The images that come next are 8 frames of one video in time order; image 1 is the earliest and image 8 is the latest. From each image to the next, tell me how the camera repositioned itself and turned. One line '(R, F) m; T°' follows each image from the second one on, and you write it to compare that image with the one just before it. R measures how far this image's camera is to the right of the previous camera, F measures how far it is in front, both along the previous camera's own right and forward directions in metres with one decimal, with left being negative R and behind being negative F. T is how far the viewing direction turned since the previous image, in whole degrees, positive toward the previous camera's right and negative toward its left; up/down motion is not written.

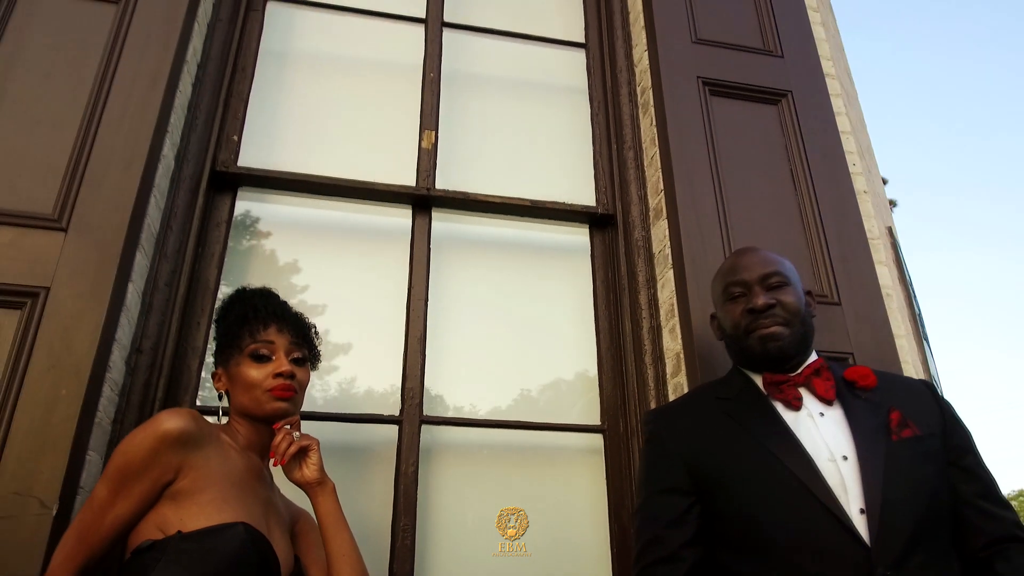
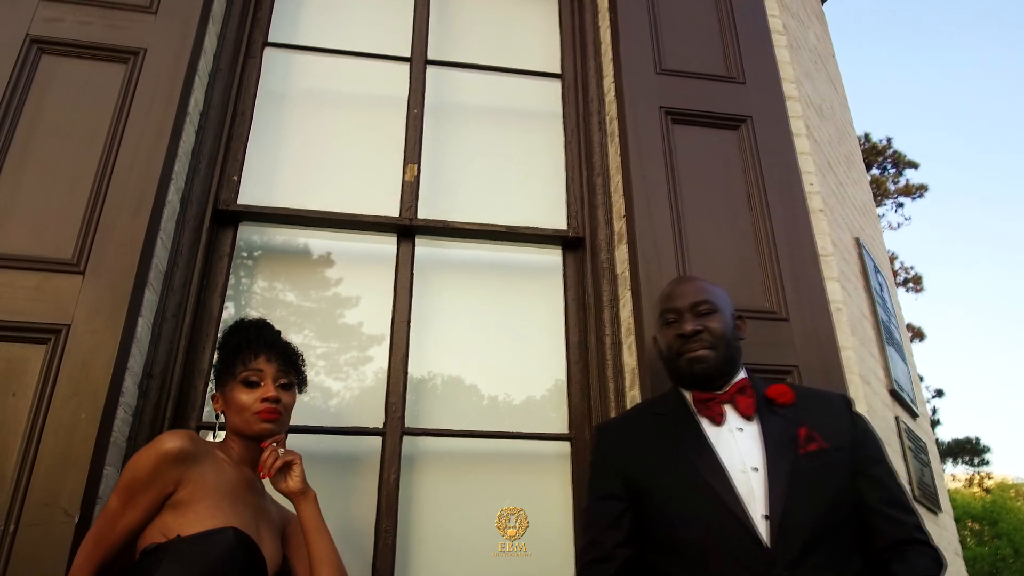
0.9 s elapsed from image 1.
(+0.2, -0.2) m; -3°
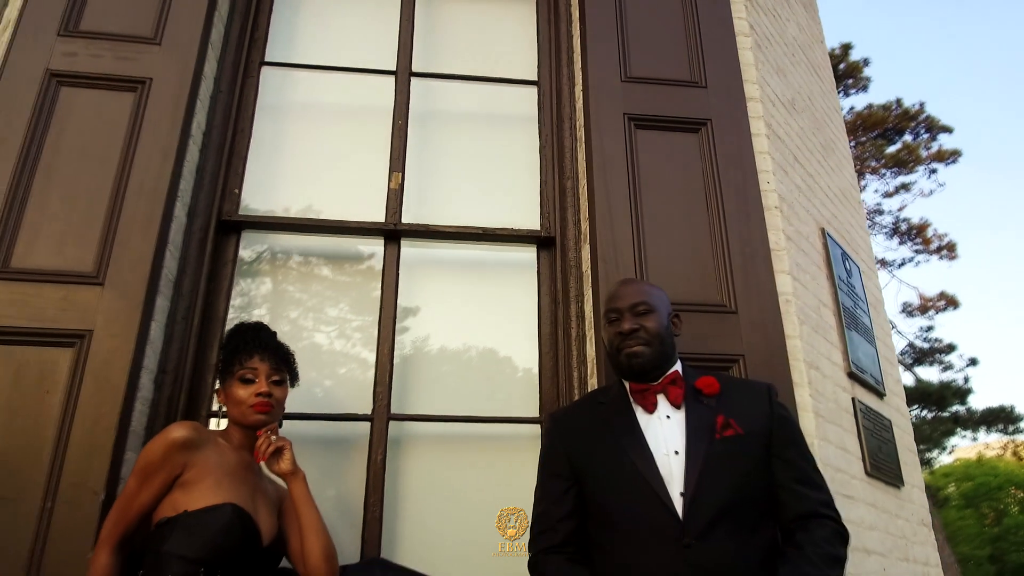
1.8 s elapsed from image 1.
(+0.2, -0.2) m; -3°
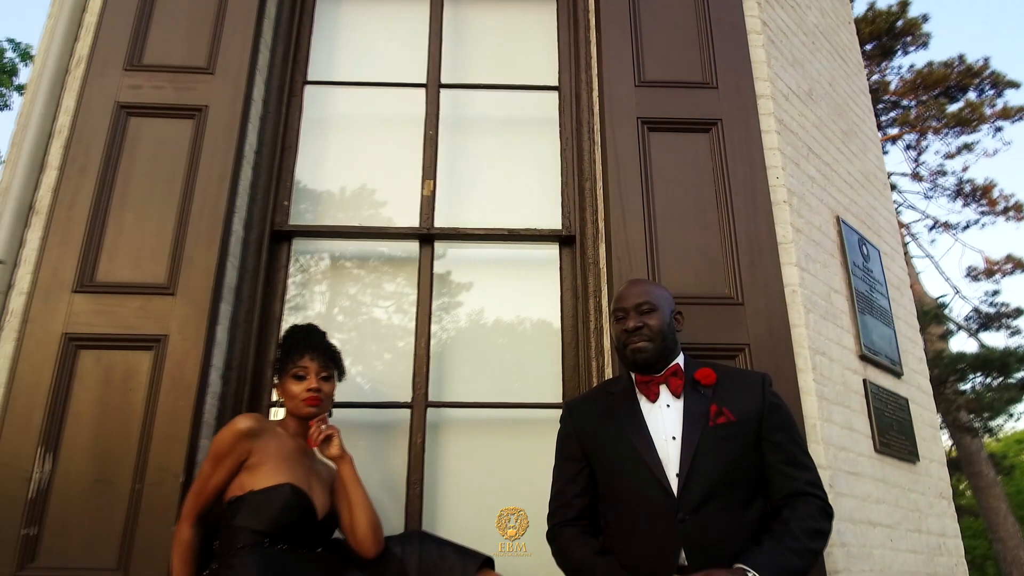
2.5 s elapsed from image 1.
(+0.1, -0.2) m; -4°
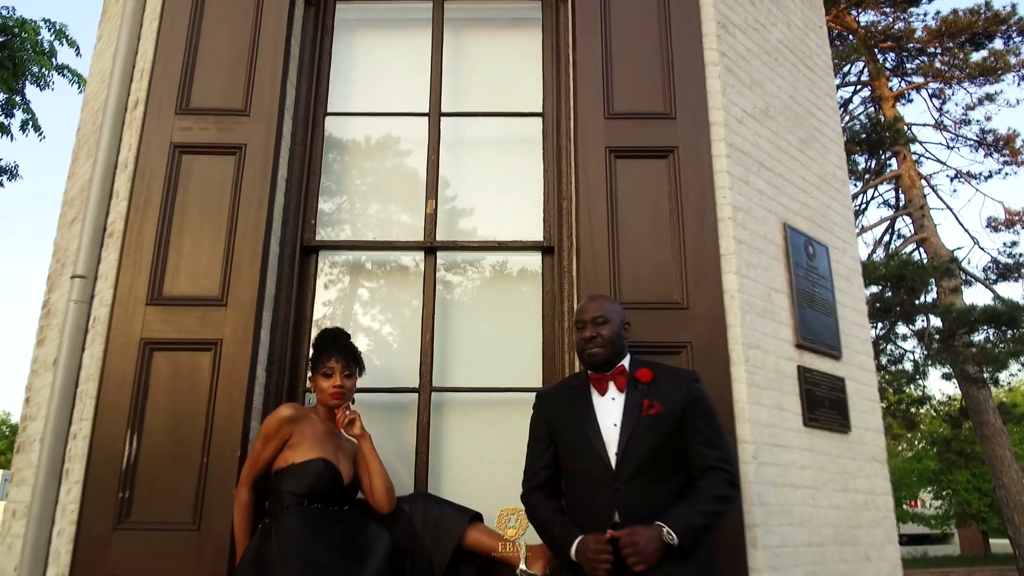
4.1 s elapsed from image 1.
(+0.2, -0.5) m; -2°
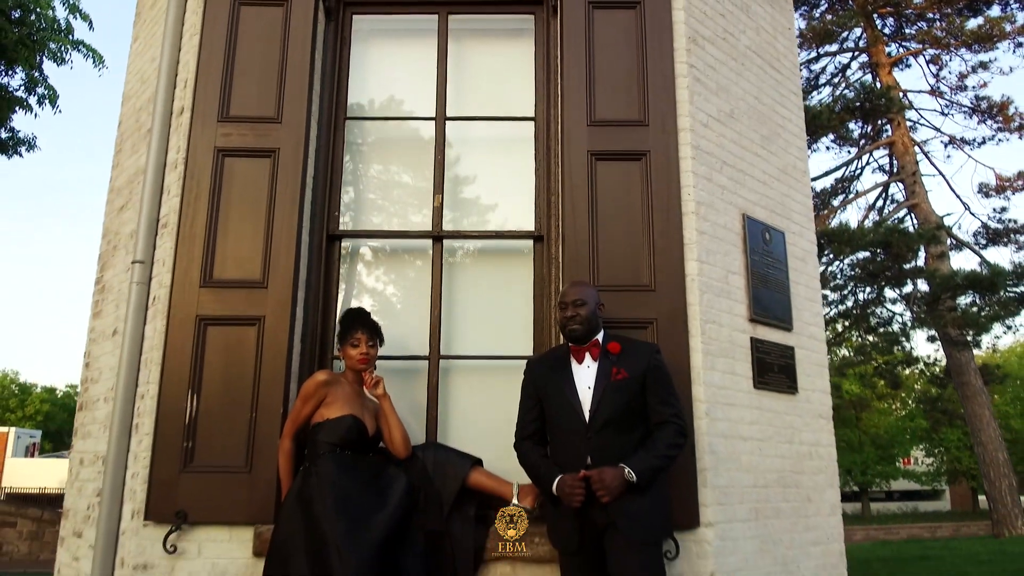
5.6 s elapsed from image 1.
(0.0, -0.6) m; 0°
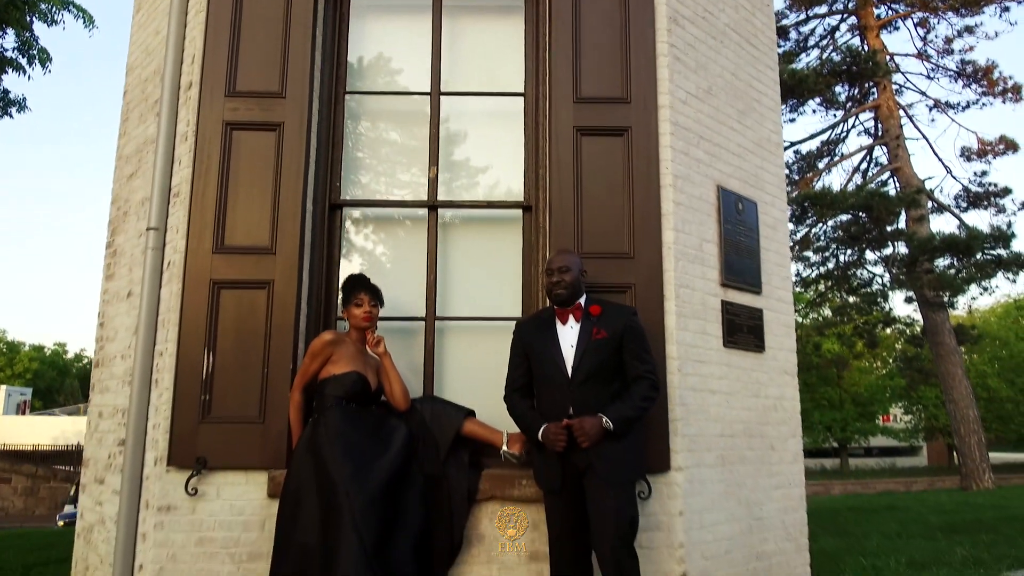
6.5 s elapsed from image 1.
(0.0, -0.3) m; +1°
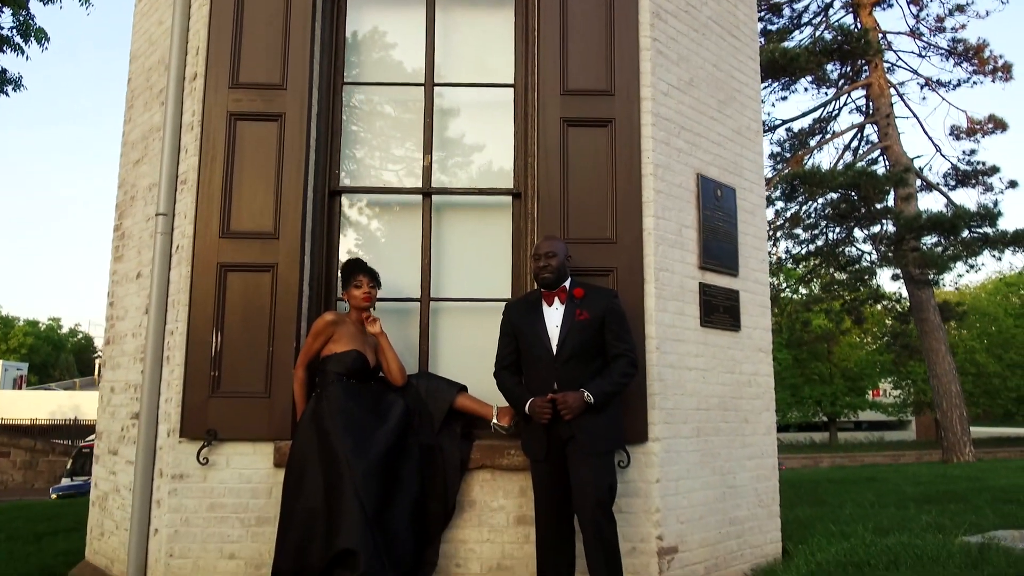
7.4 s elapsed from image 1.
(0.0, -0.3) m; 0°
